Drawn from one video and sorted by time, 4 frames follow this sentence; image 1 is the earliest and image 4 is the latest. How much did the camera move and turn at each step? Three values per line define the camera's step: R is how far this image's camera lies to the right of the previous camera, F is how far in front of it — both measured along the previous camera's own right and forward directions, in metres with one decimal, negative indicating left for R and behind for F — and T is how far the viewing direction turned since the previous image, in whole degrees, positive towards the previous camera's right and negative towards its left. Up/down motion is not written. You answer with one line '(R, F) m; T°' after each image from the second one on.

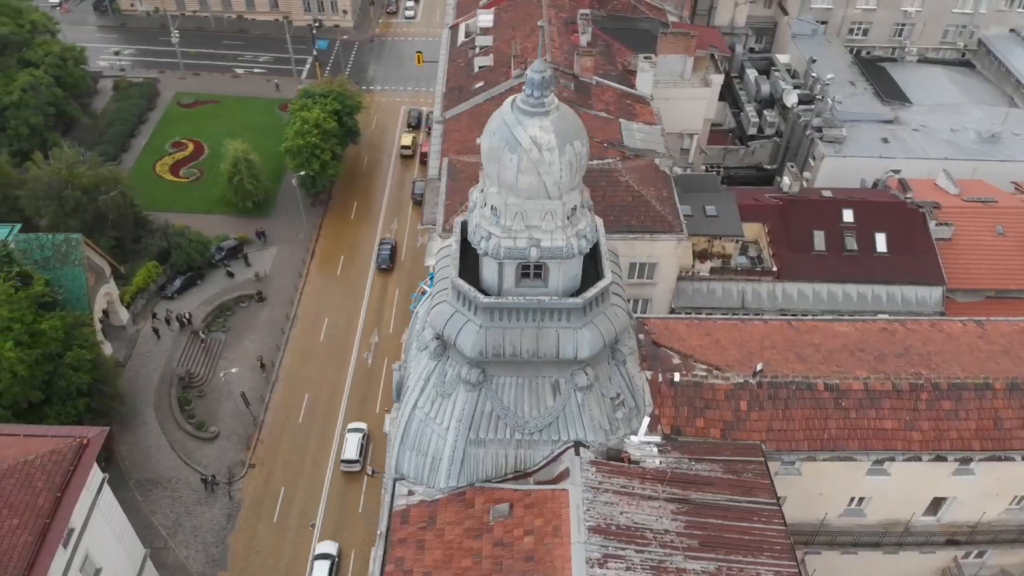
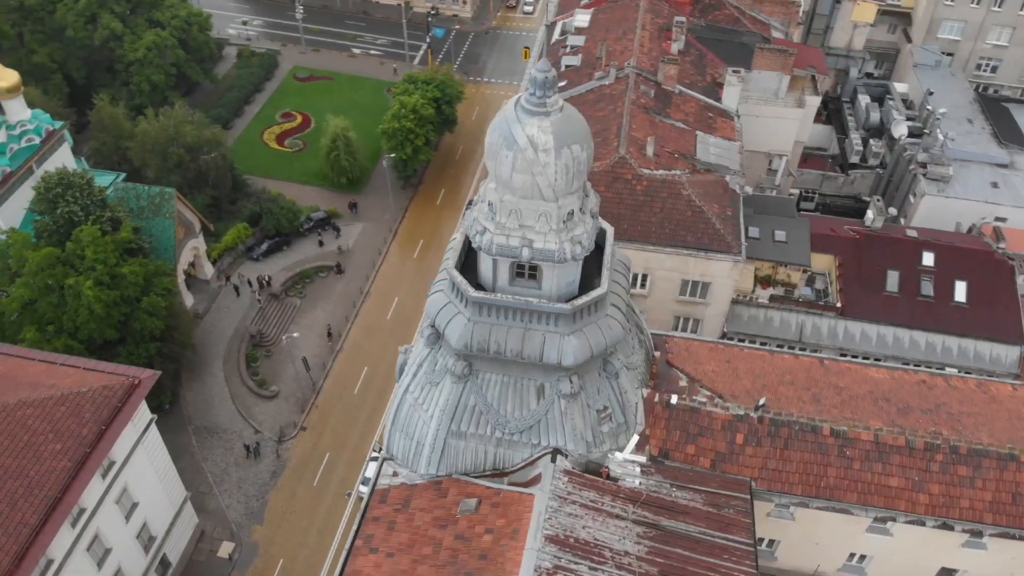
(+3.8, +0.4) m; -8°
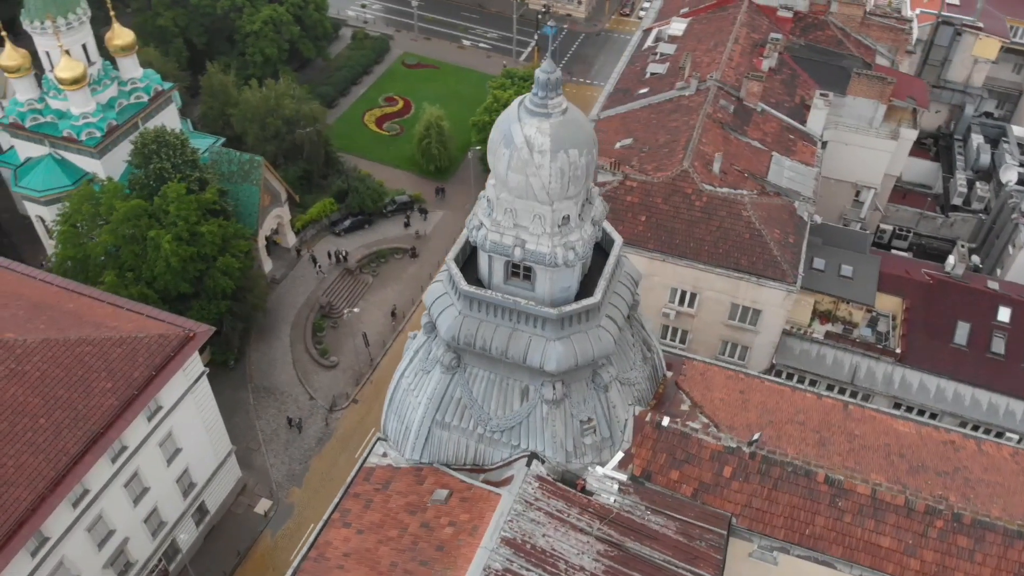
(+3.6, +0.3) m; -8°
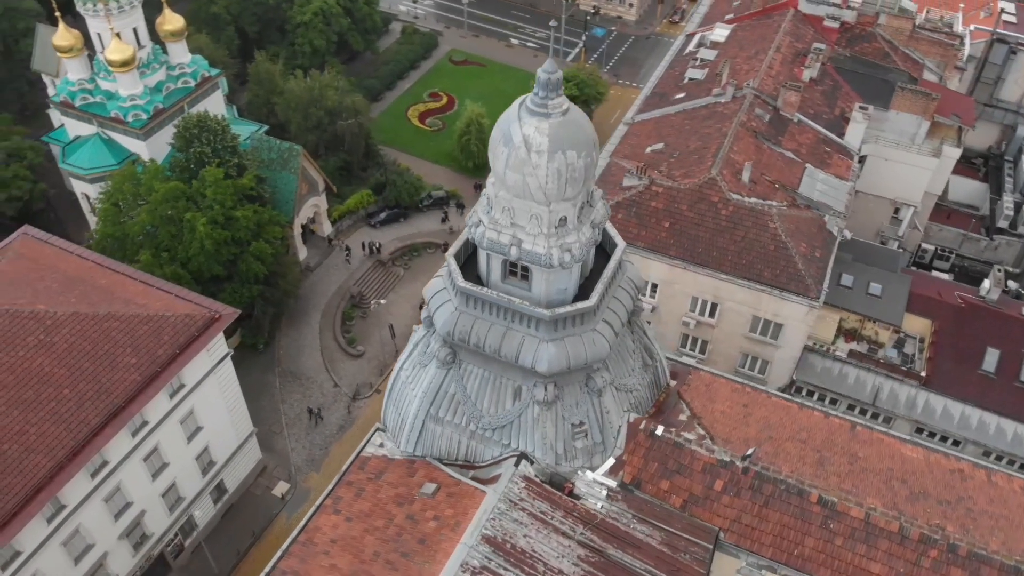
(+1.6, +0.1) m; -3°
